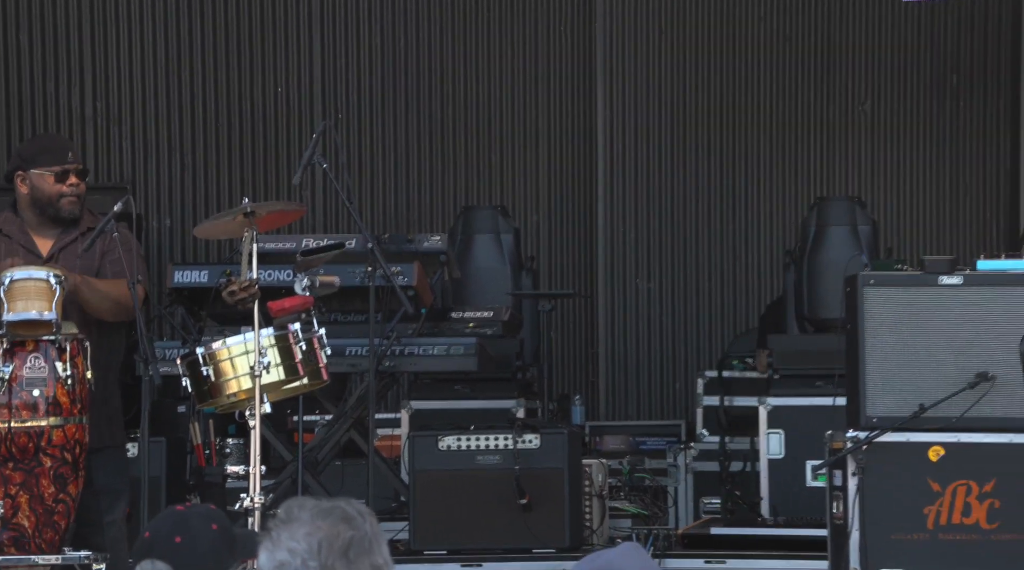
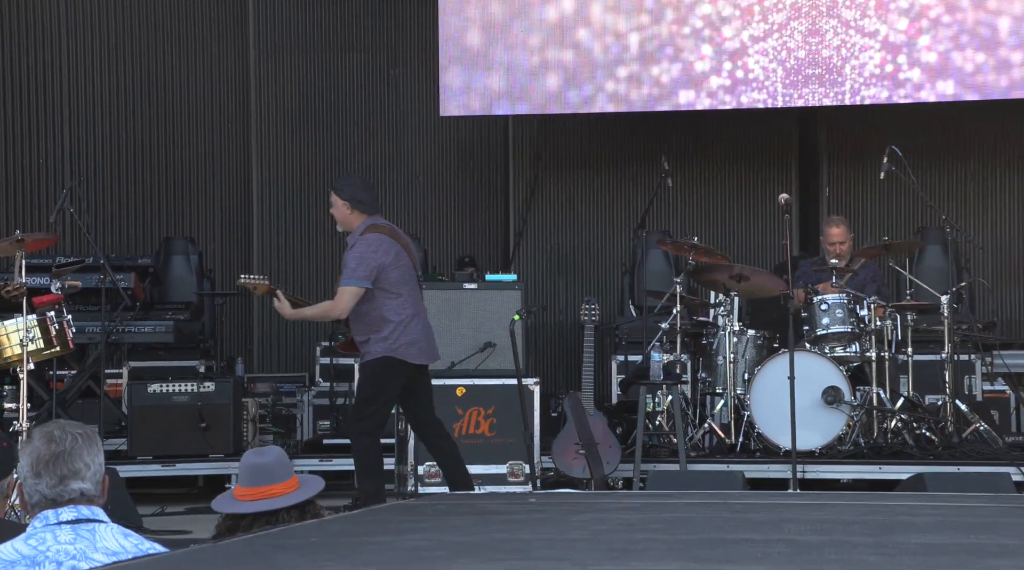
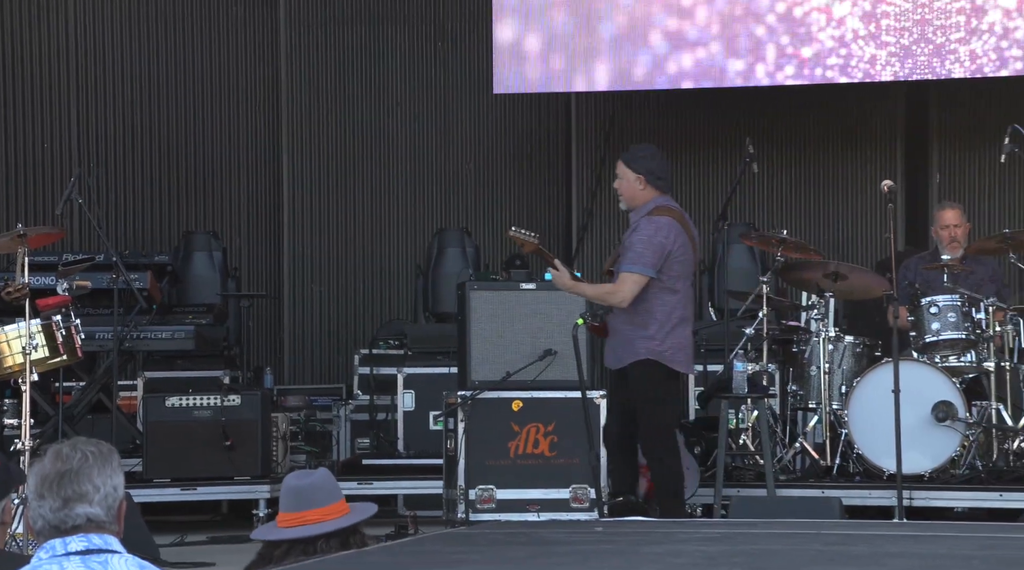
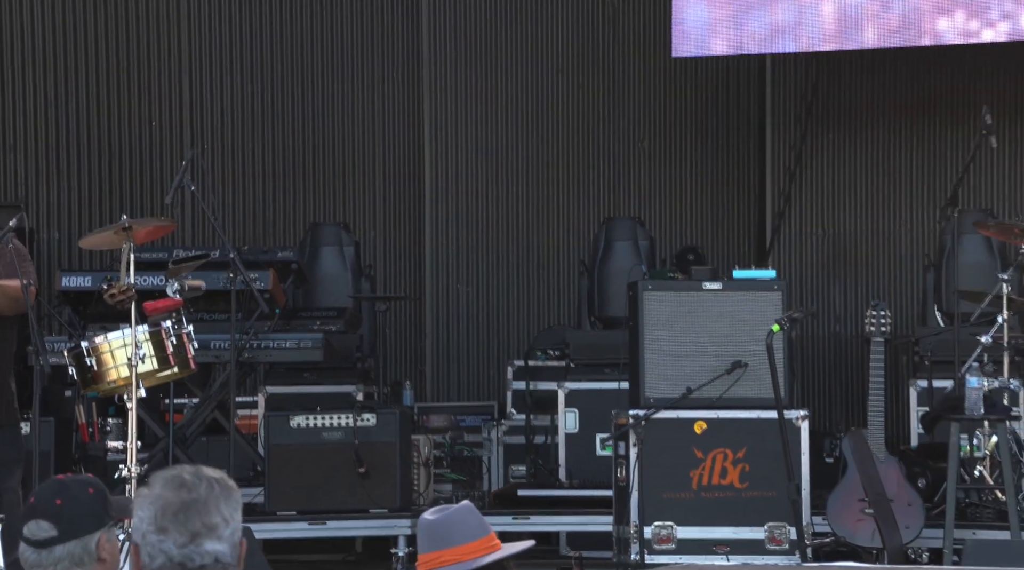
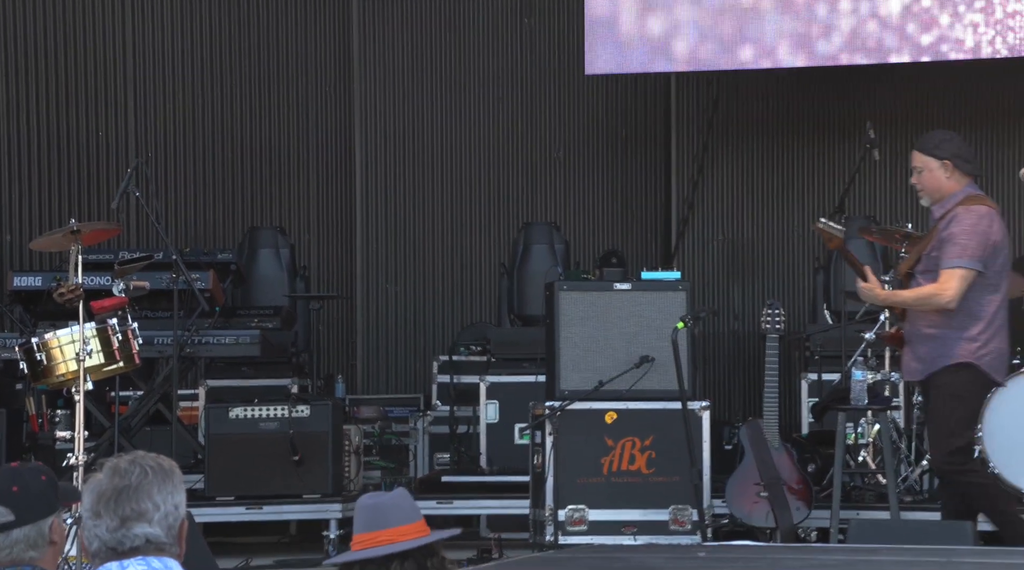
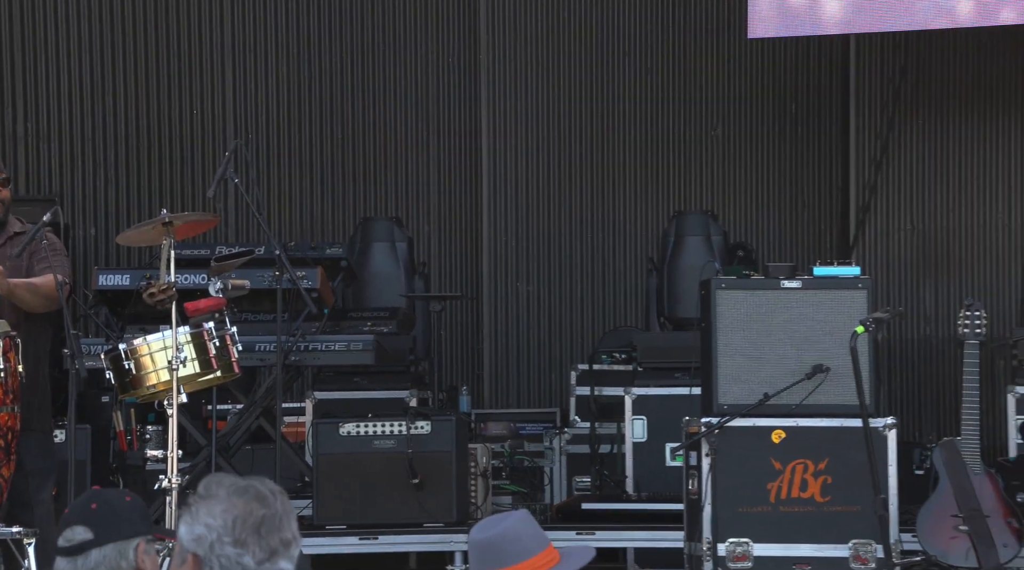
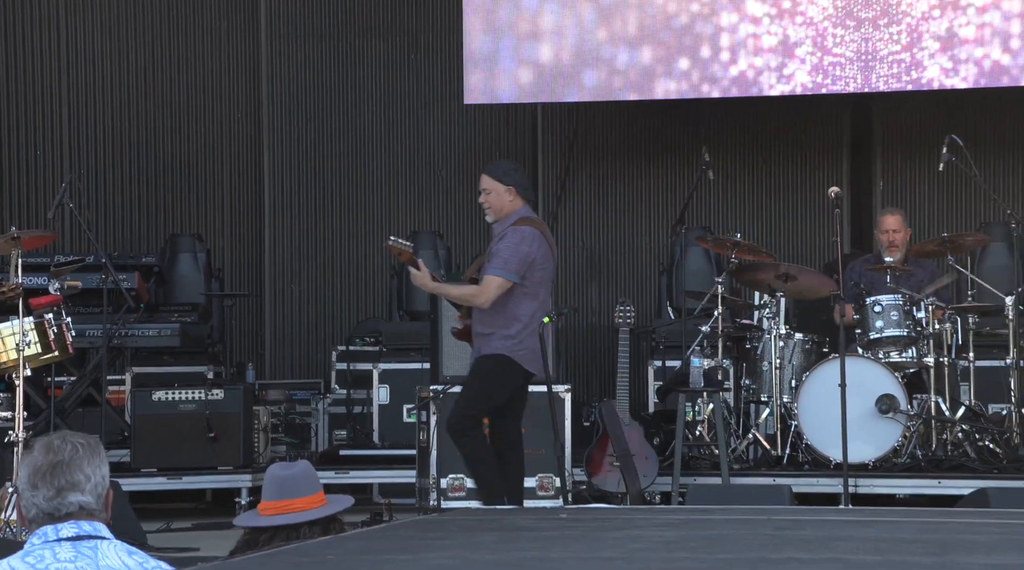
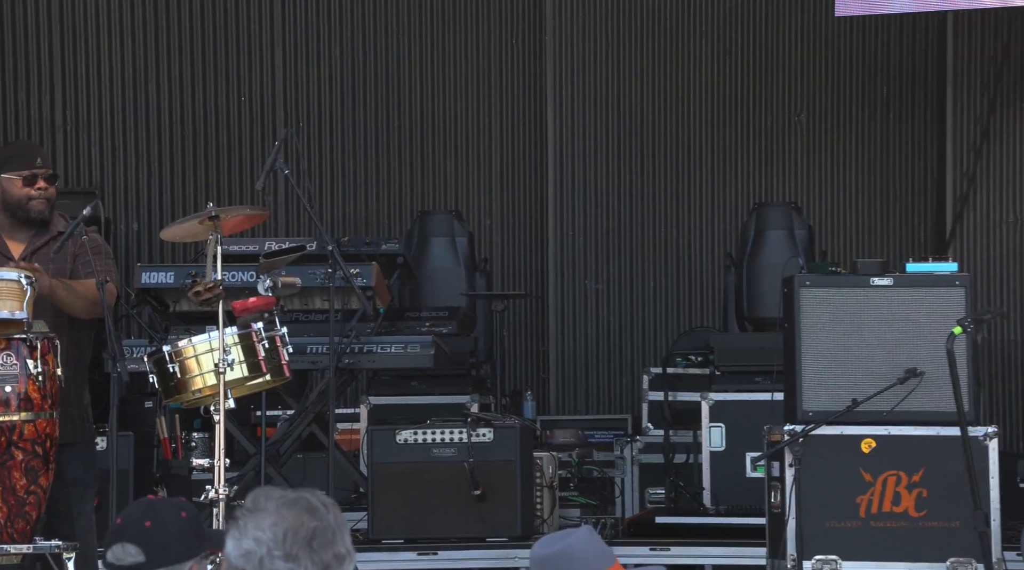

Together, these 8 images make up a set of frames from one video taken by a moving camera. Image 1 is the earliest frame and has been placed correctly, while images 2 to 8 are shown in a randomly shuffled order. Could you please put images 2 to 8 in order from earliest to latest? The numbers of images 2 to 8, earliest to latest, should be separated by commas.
8, 6, 4, 5, 3, 7, 2
